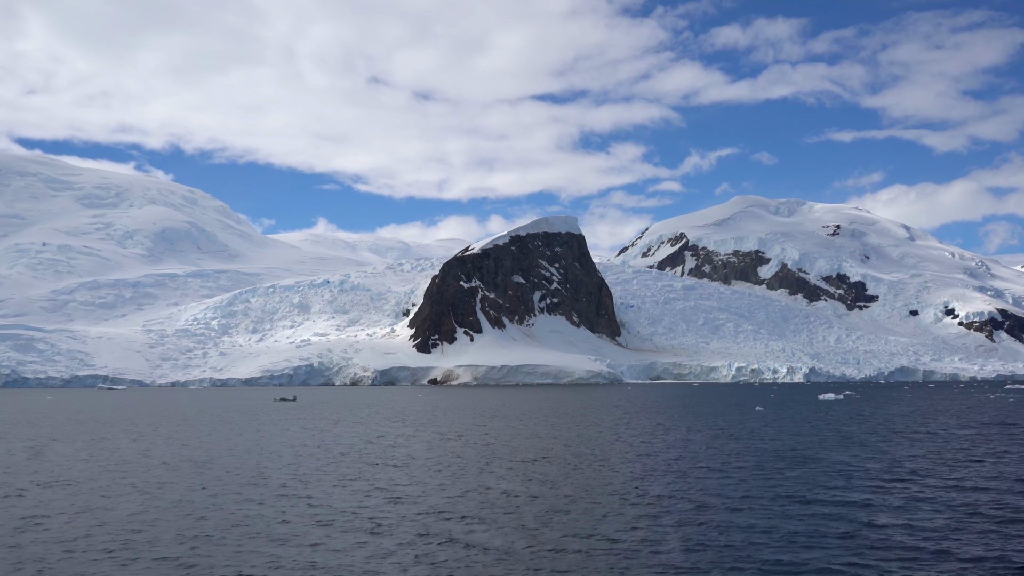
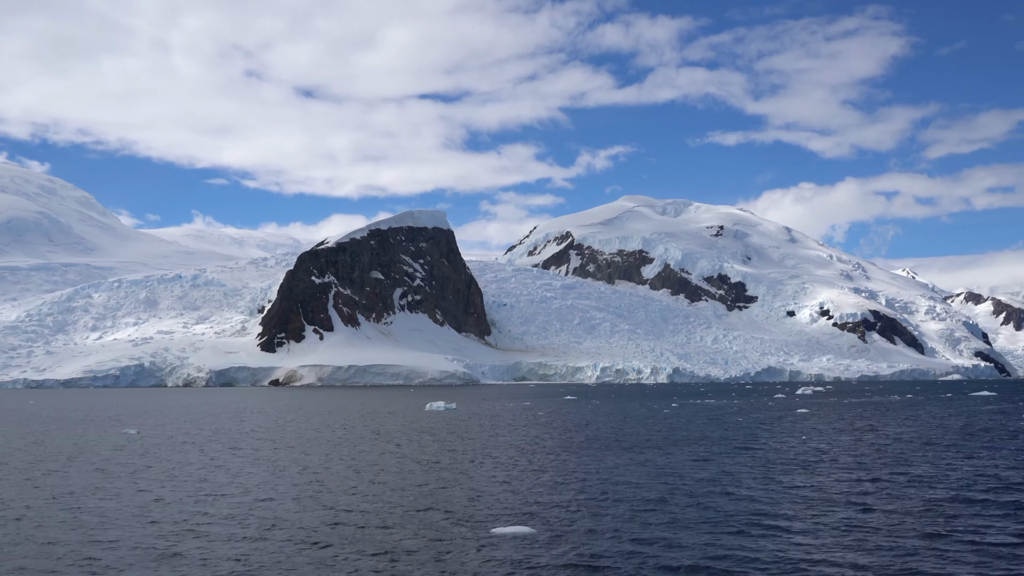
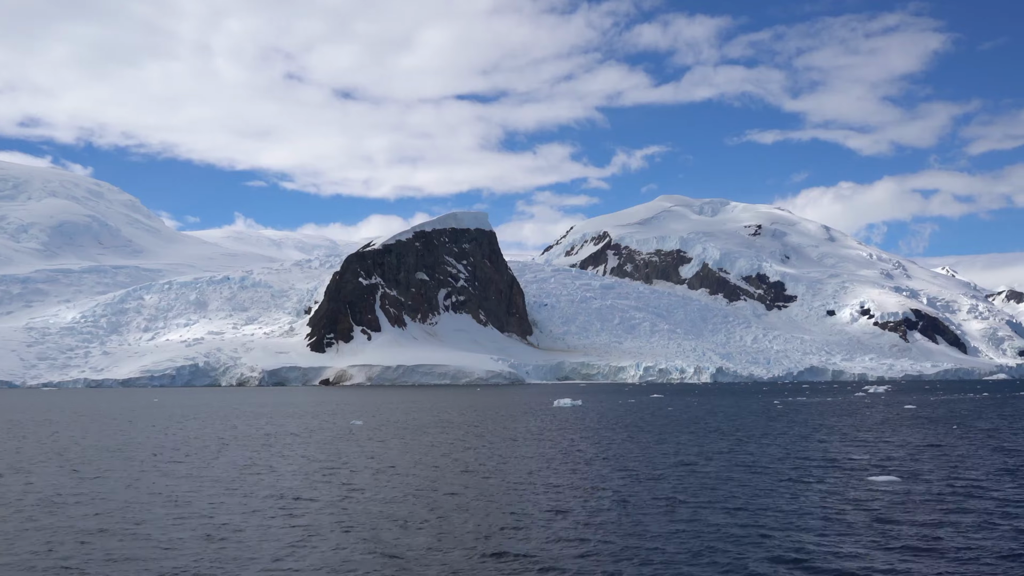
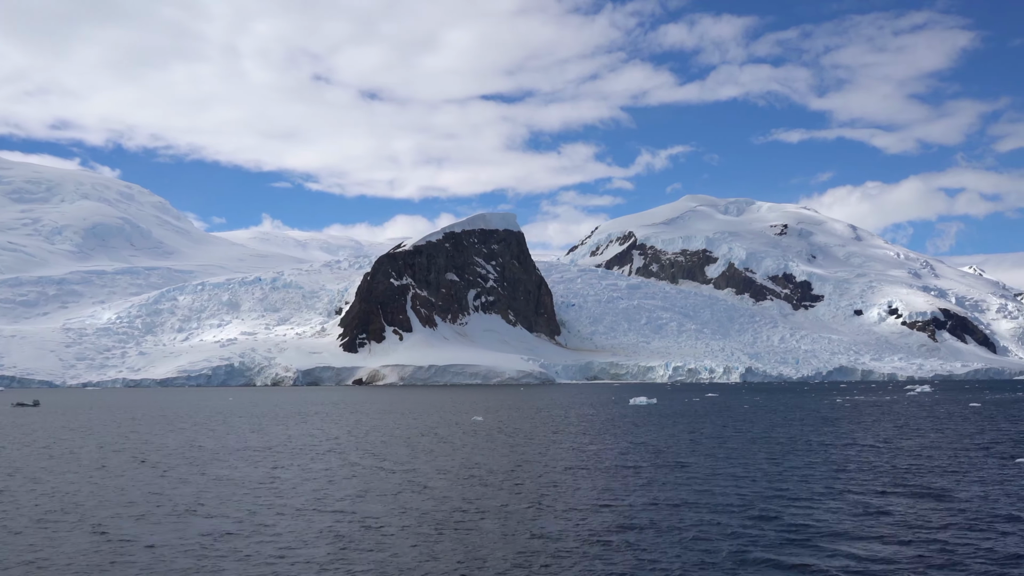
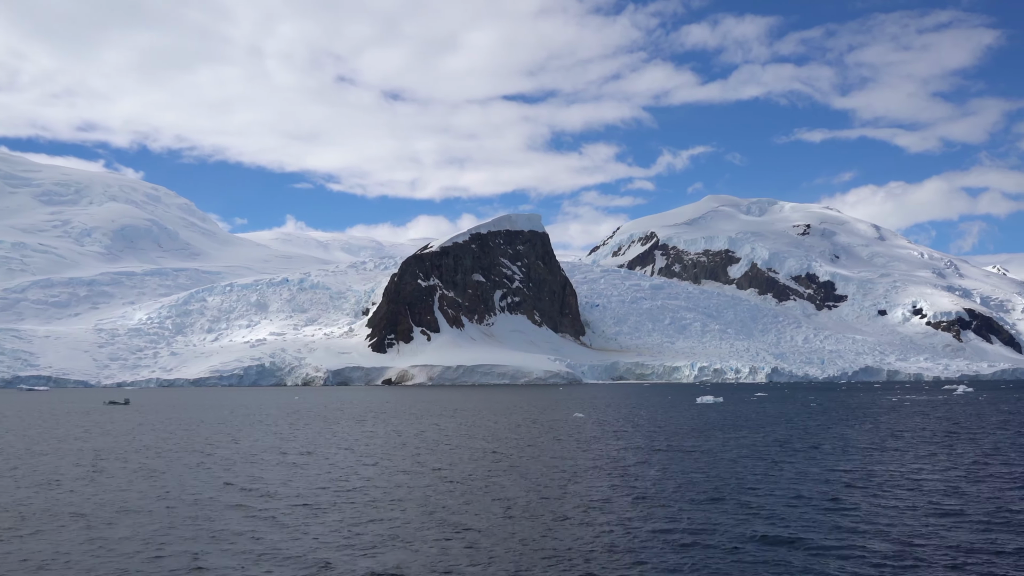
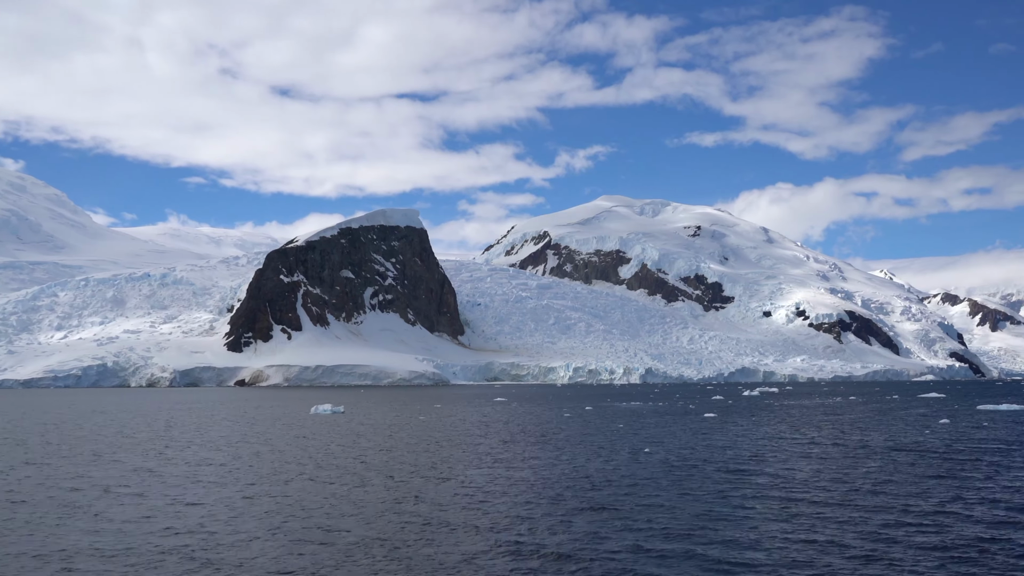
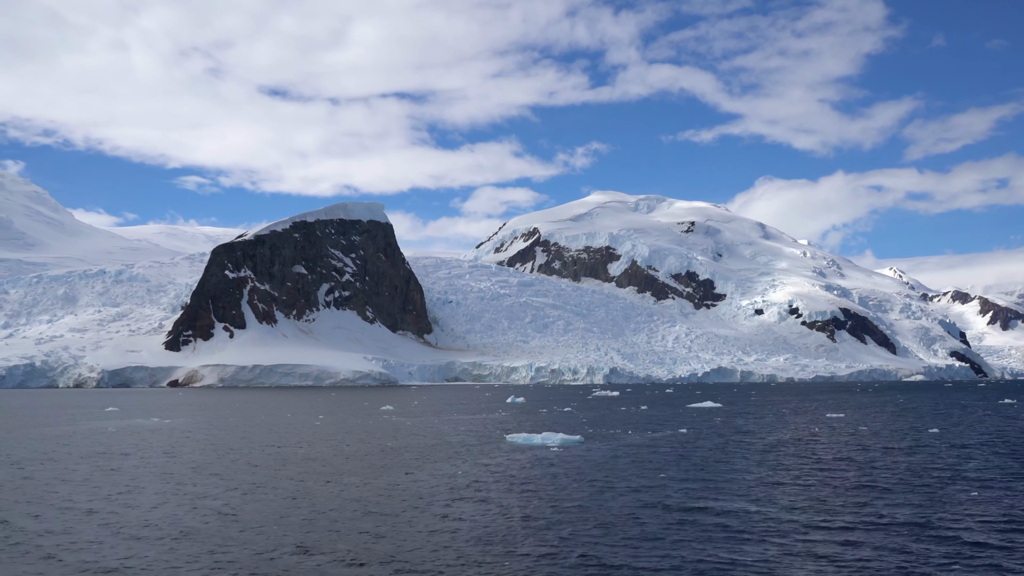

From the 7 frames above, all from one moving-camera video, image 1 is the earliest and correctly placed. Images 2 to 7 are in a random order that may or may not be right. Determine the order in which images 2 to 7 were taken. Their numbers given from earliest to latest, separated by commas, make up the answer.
5, 4, 3, 2, 6, 7
